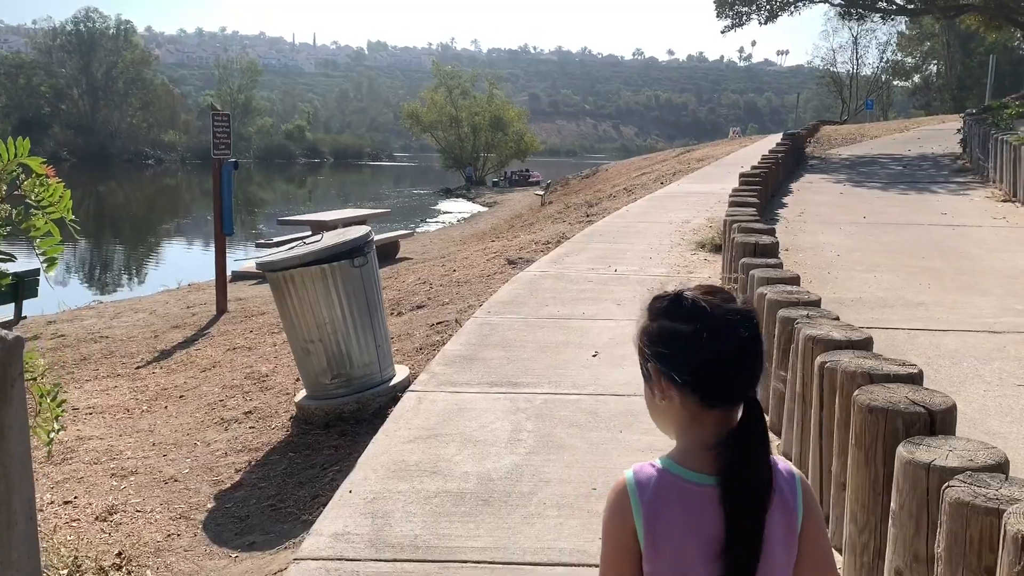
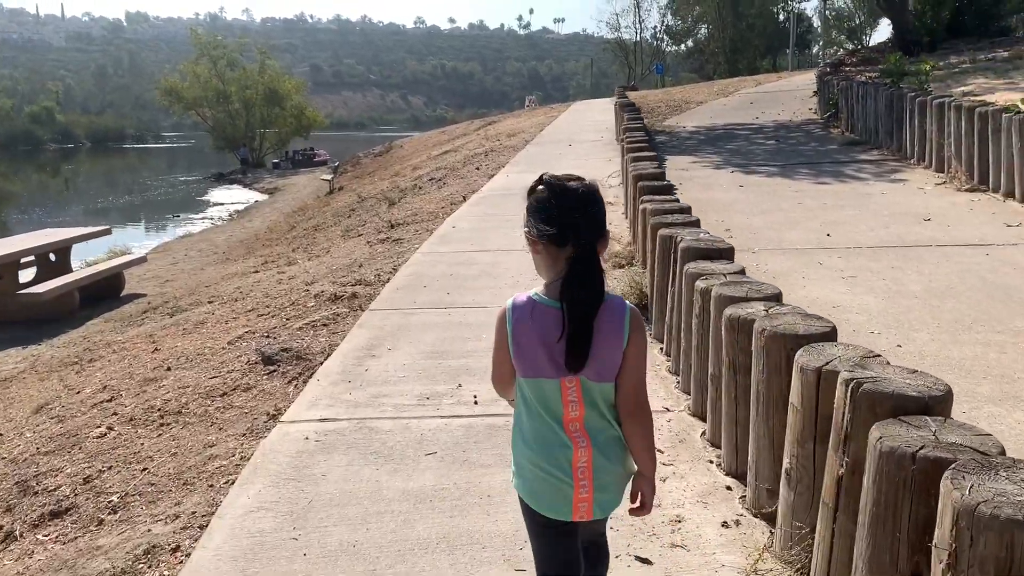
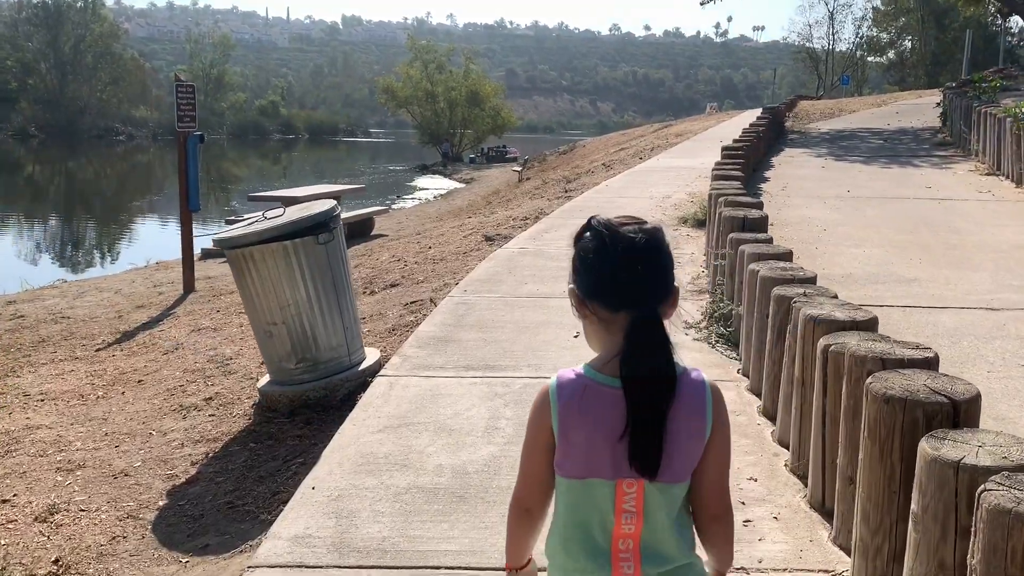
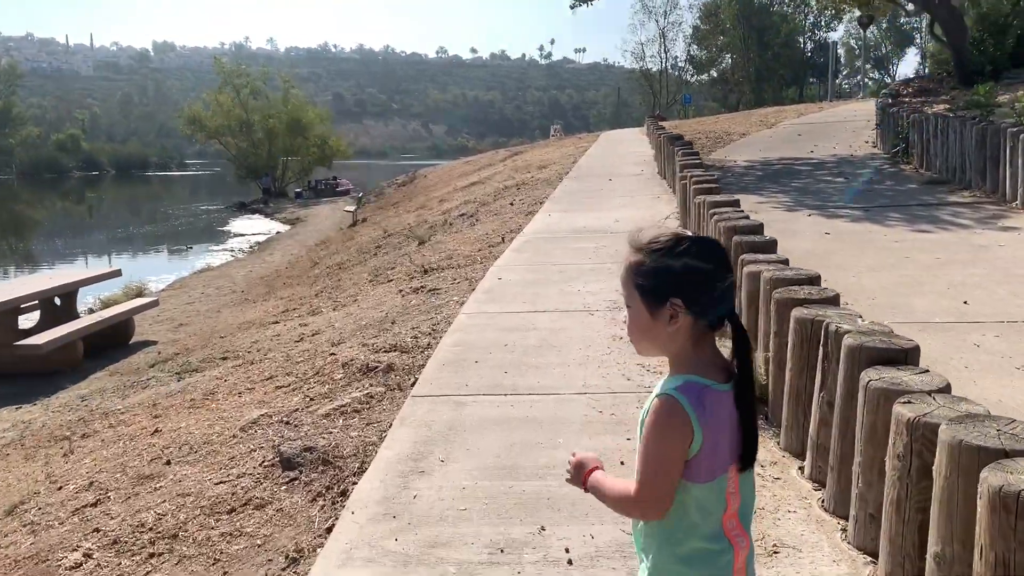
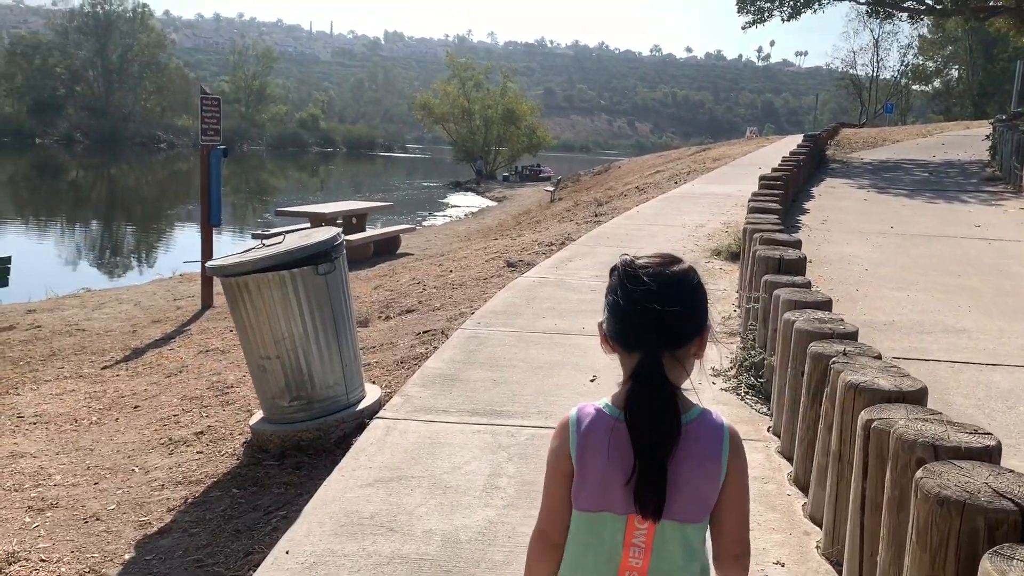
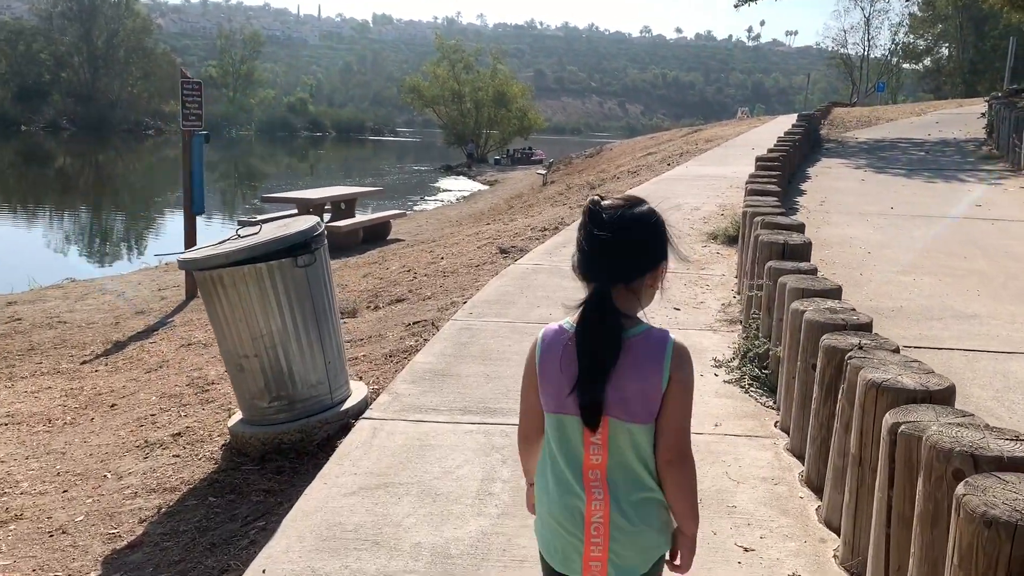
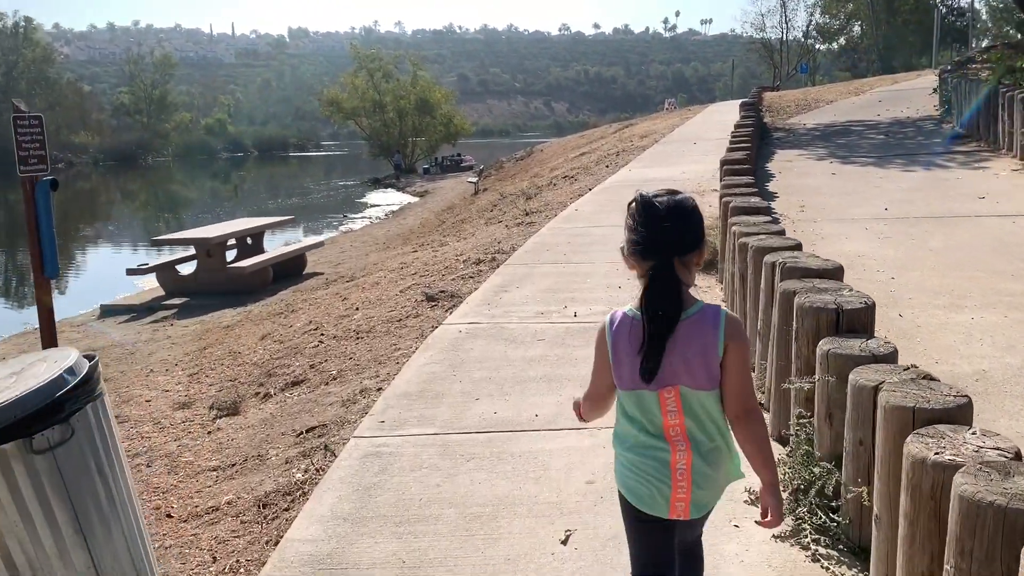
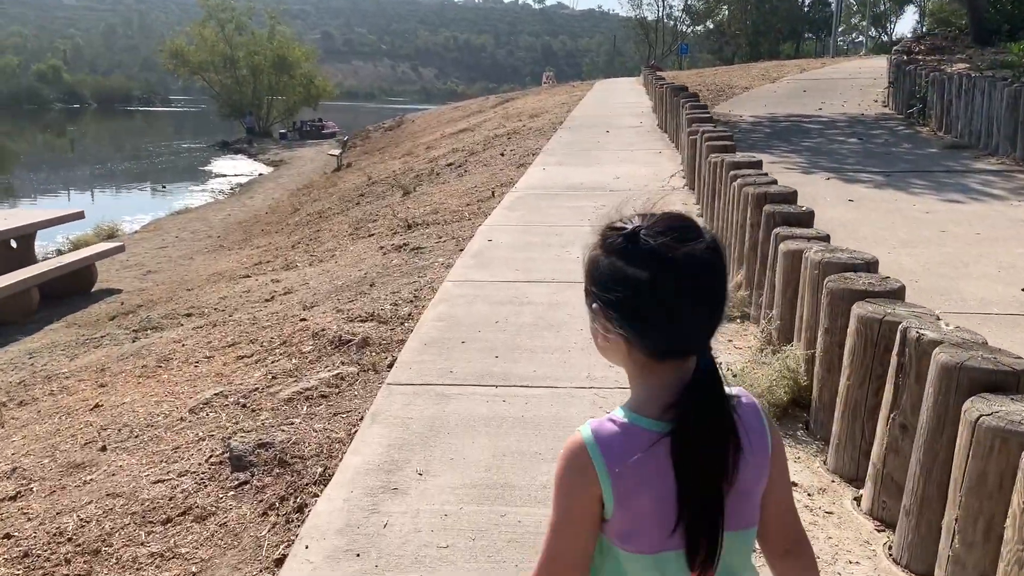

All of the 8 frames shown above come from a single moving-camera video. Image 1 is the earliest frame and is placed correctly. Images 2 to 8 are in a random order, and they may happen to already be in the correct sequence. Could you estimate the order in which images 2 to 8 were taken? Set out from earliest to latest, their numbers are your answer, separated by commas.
3, 5, 6, 7, 2, 4, 8
